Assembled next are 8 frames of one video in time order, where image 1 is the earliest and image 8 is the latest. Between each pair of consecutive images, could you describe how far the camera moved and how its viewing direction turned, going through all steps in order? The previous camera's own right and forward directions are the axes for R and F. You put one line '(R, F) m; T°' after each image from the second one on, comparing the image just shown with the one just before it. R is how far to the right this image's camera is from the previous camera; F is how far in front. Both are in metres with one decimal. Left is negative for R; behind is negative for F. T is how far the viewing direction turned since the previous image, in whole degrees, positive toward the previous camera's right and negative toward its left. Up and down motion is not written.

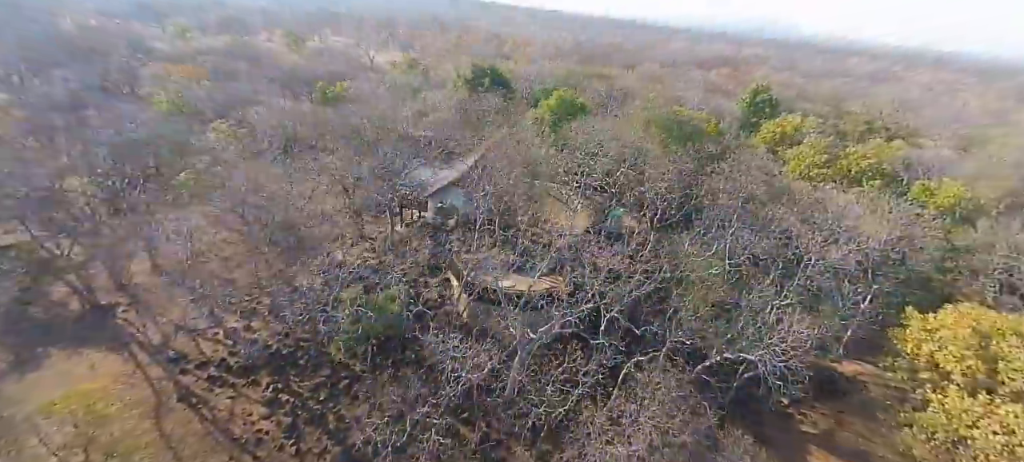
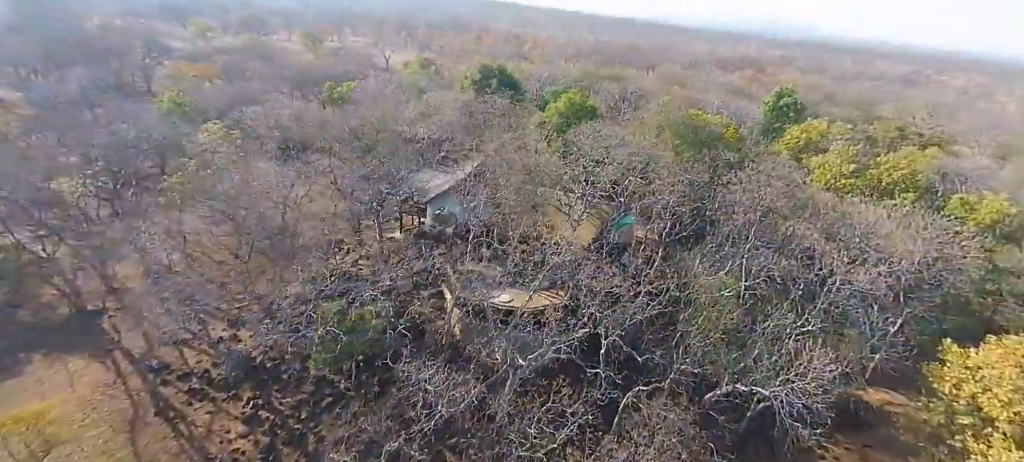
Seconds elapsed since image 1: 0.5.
(+0.6, +0.9) m; -2°
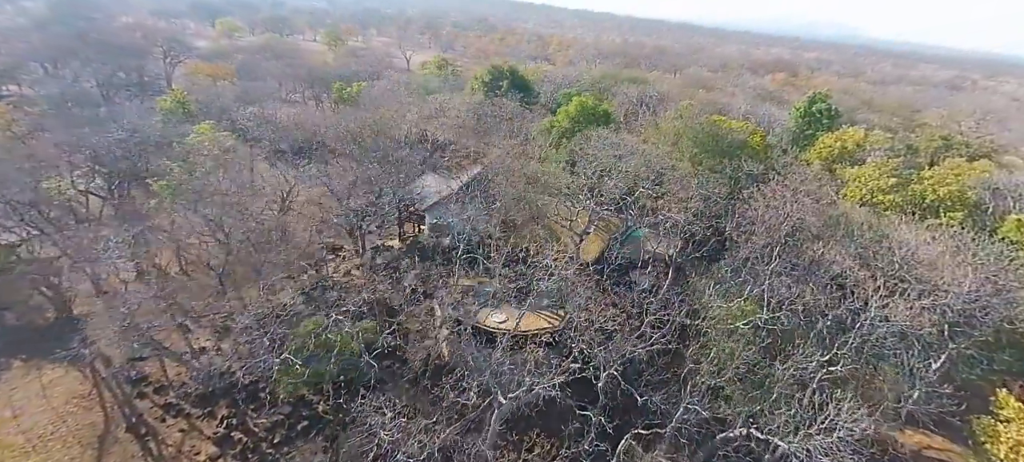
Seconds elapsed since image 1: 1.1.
(+0.7, +1.0) m; -3°
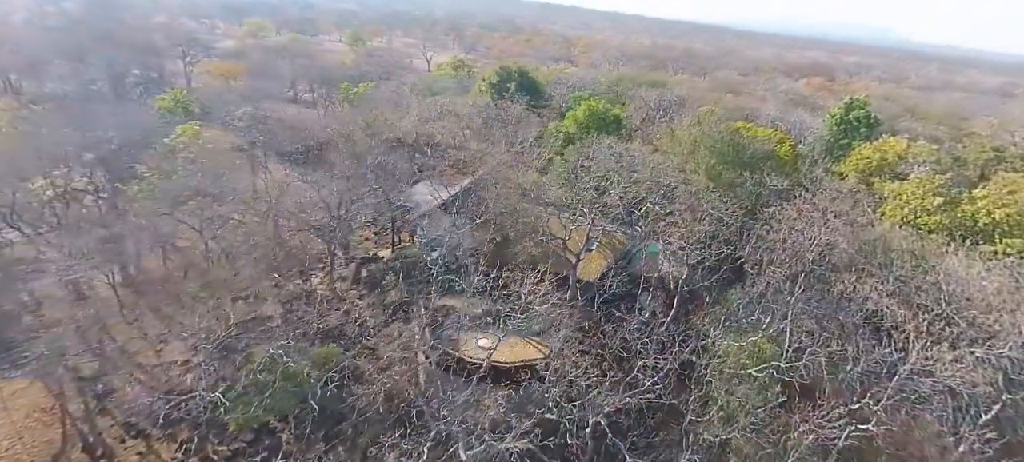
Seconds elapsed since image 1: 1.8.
(+0.8, +1.2) m; -3°
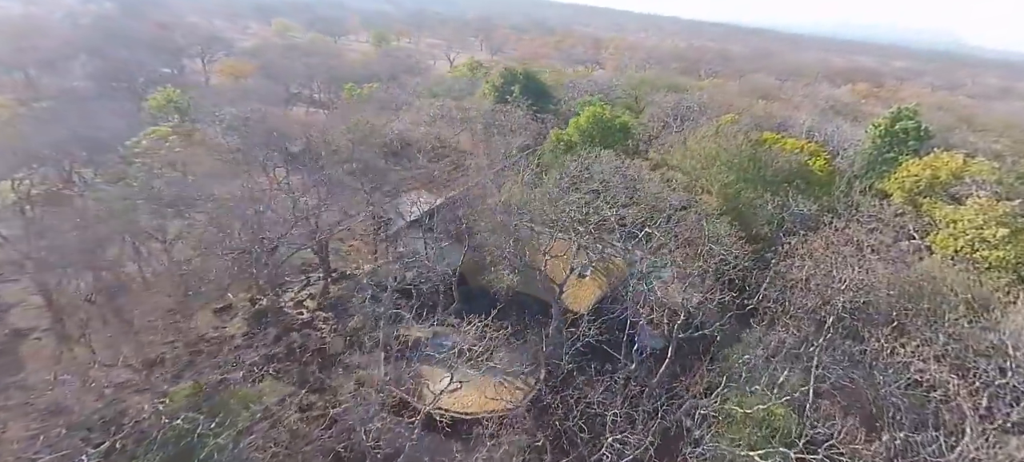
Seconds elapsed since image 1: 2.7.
(+1.1, +1.5) m; -3°
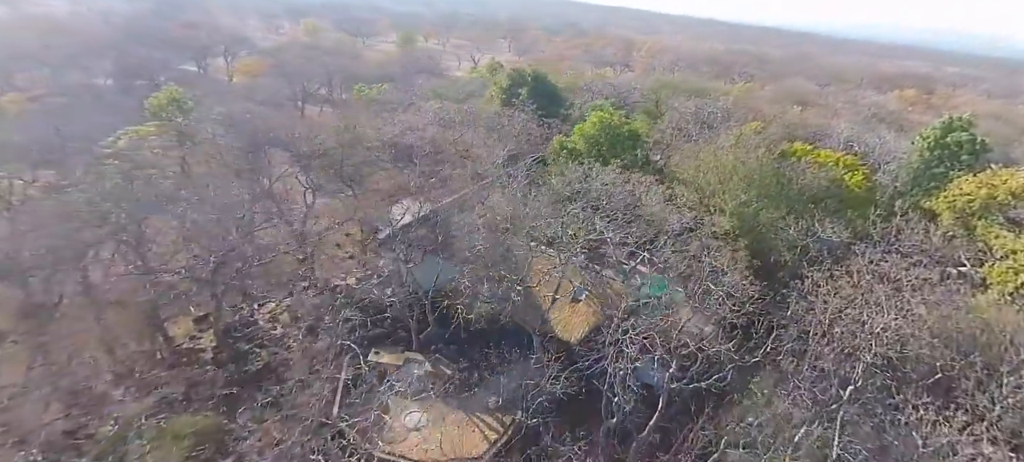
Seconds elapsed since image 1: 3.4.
(+0.9, +1.1) m; -3°
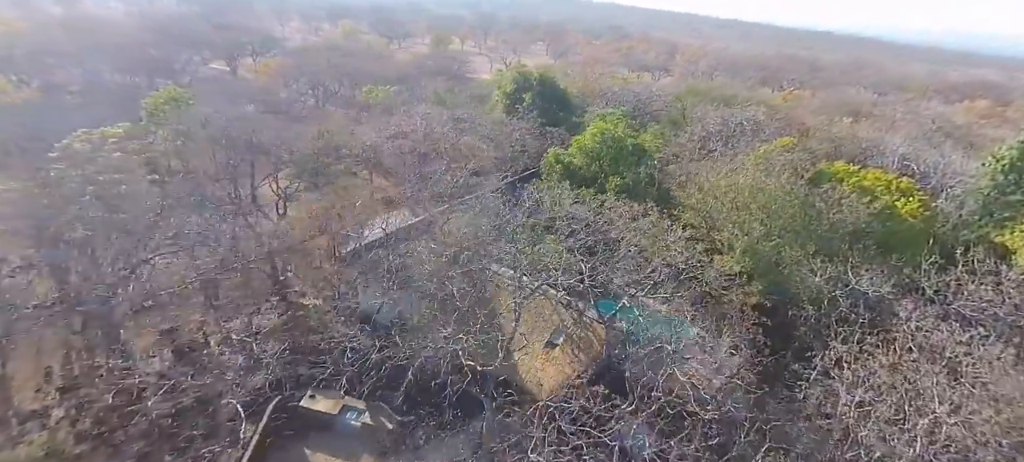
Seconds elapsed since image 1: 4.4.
(+1.3, +1.6) m; -4°
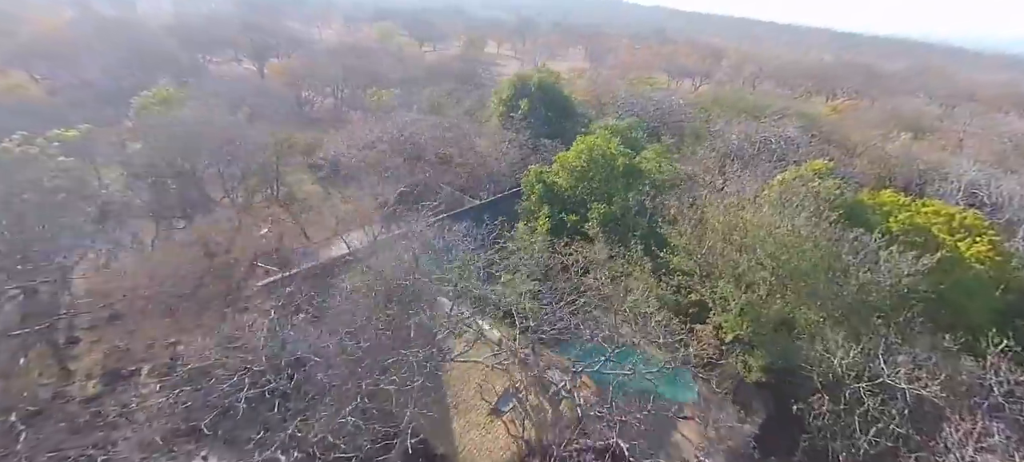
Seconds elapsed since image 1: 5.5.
(+1.5, +1.7) m; -5°
